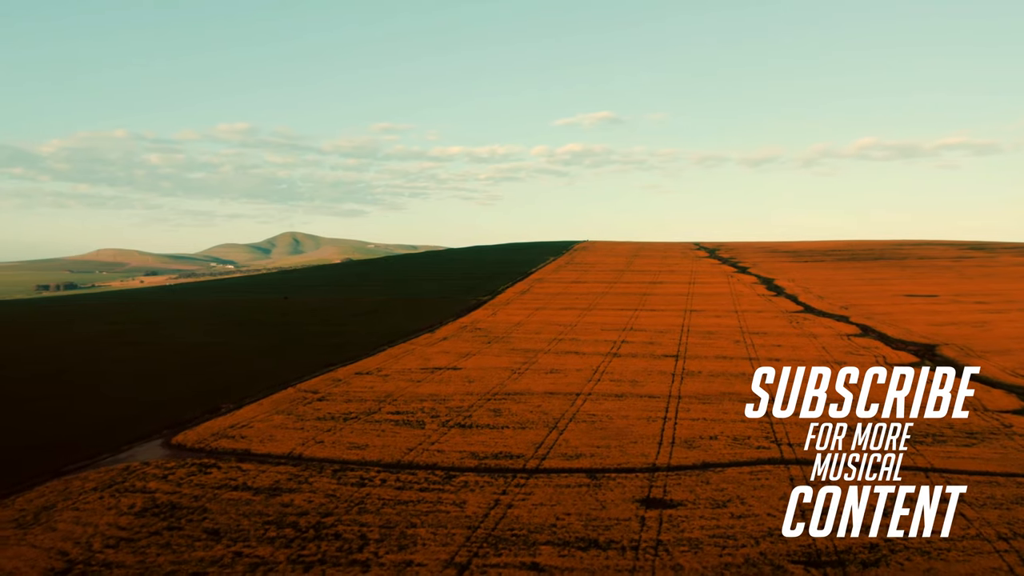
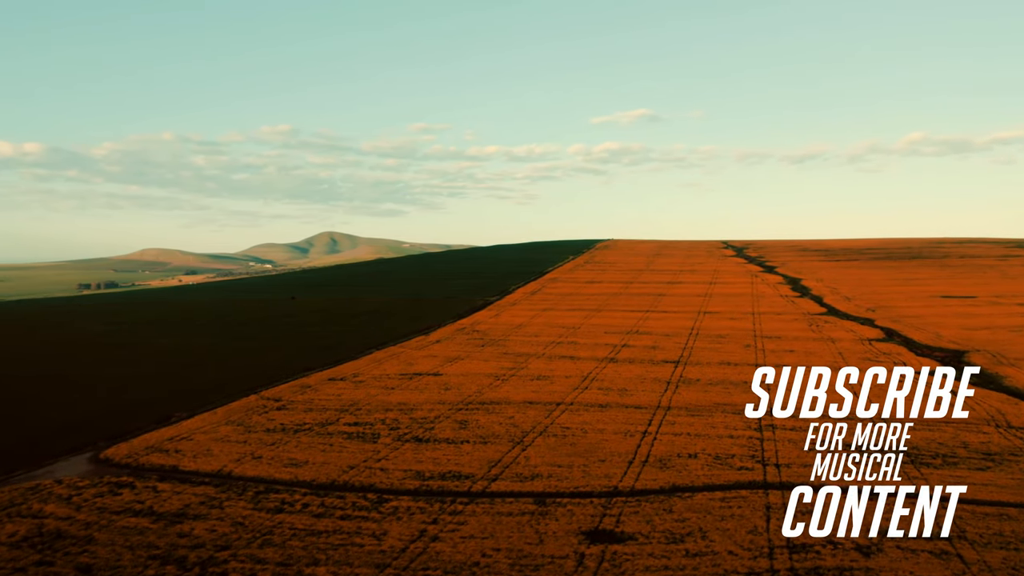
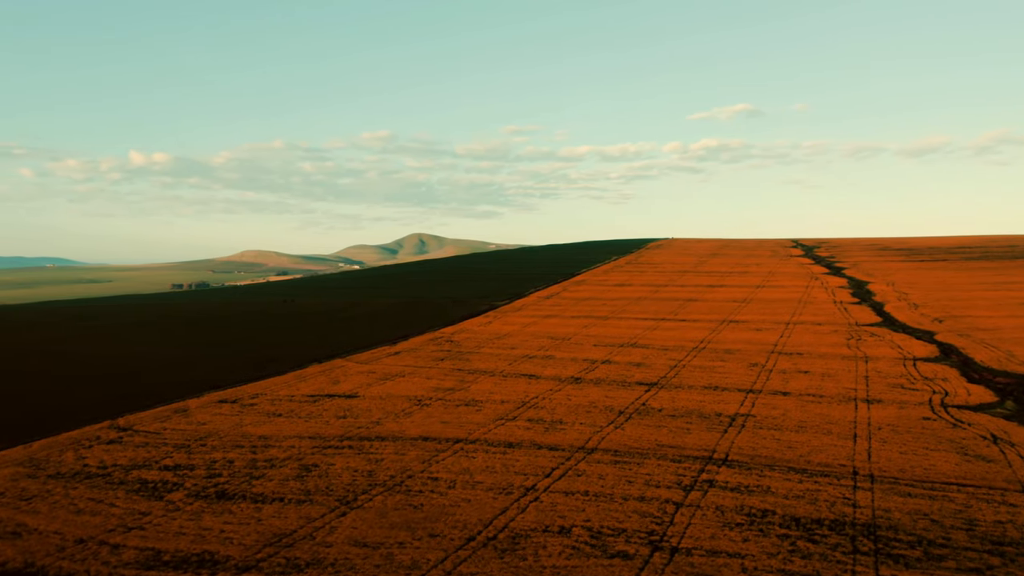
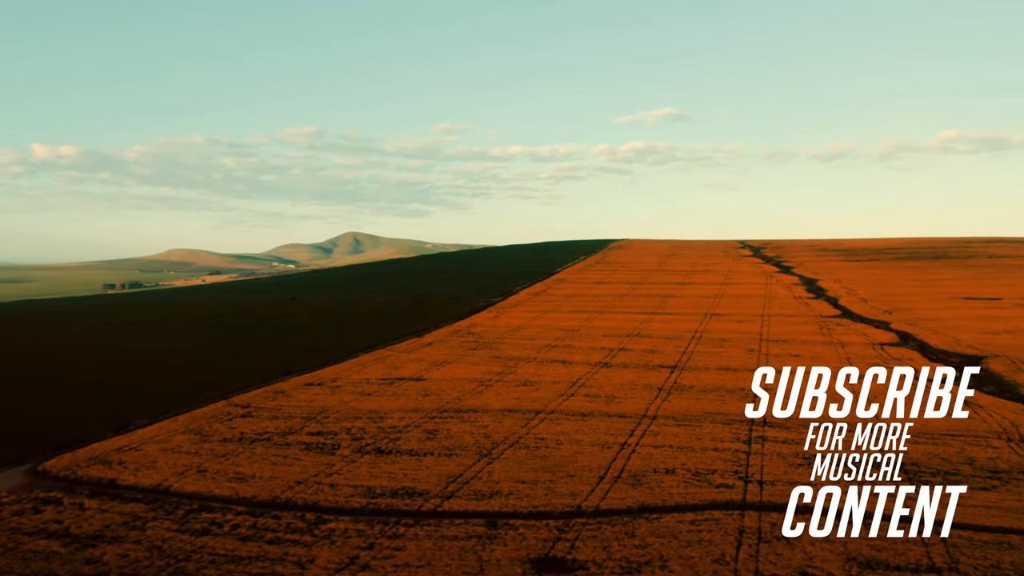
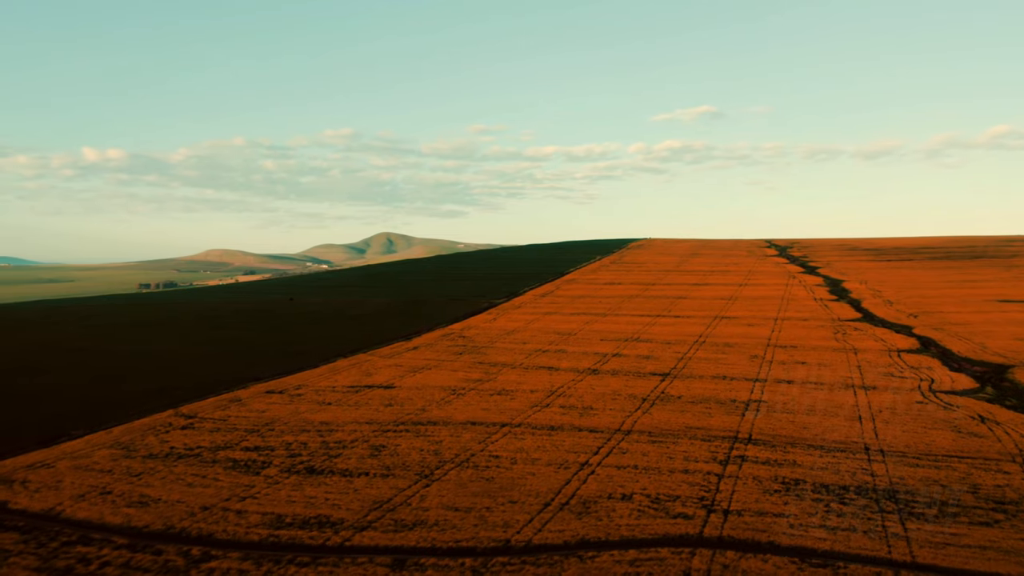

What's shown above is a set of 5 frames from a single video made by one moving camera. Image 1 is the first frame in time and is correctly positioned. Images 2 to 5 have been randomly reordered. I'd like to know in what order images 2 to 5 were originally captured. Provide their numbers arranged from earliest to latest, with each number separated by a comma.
2, 4, 5, 3
